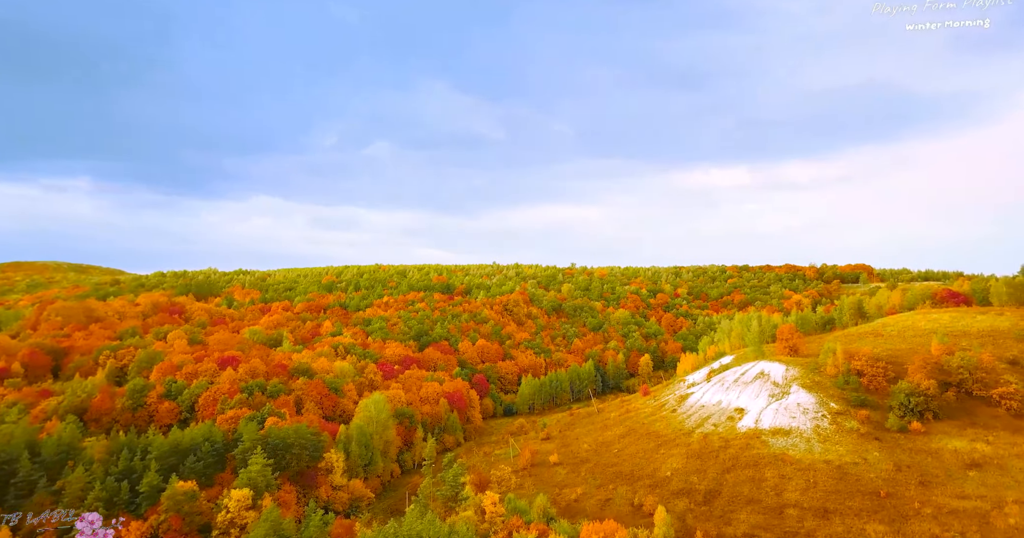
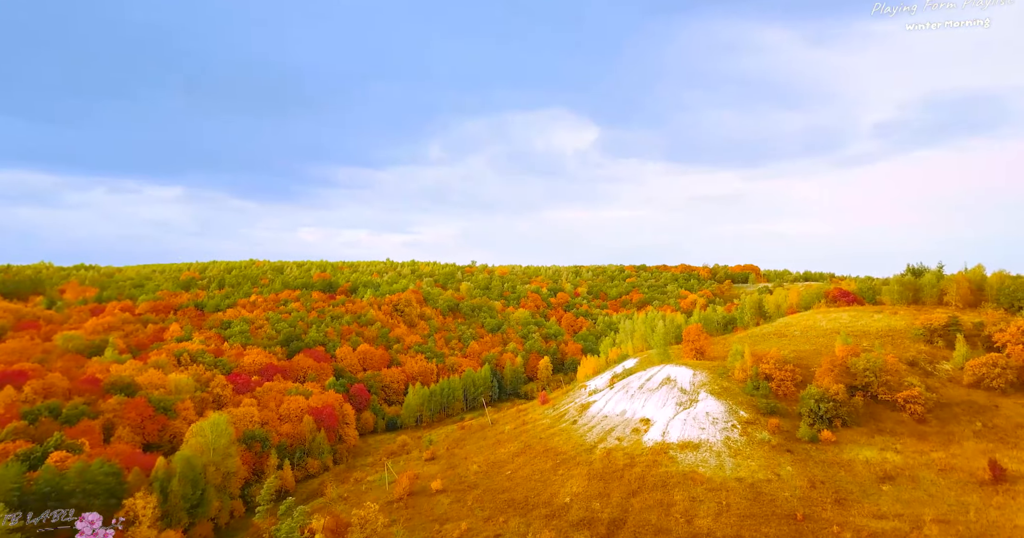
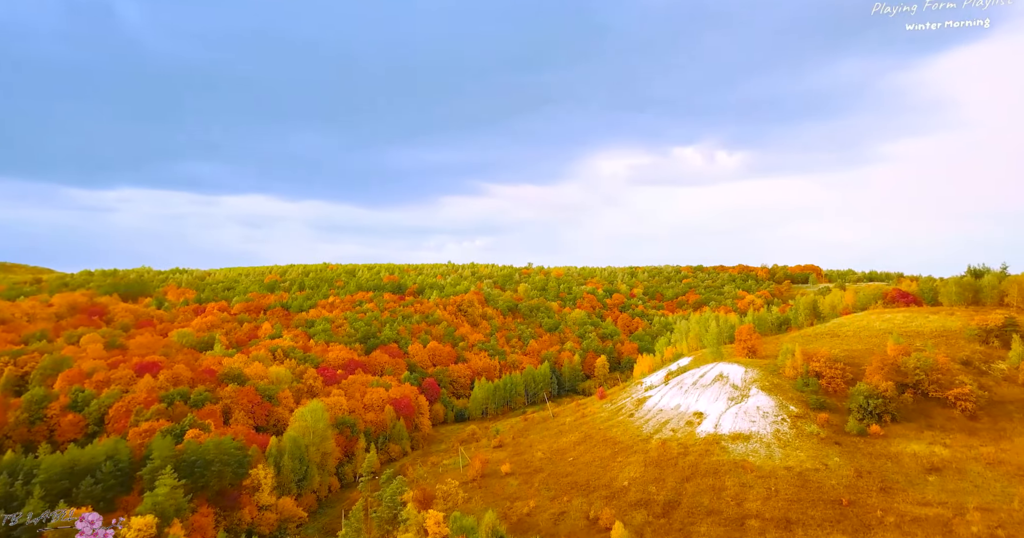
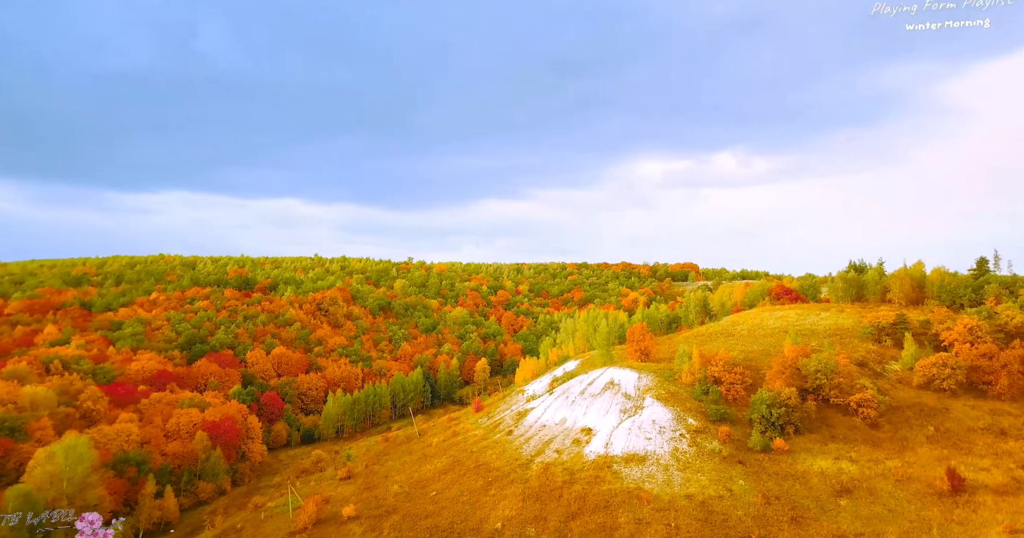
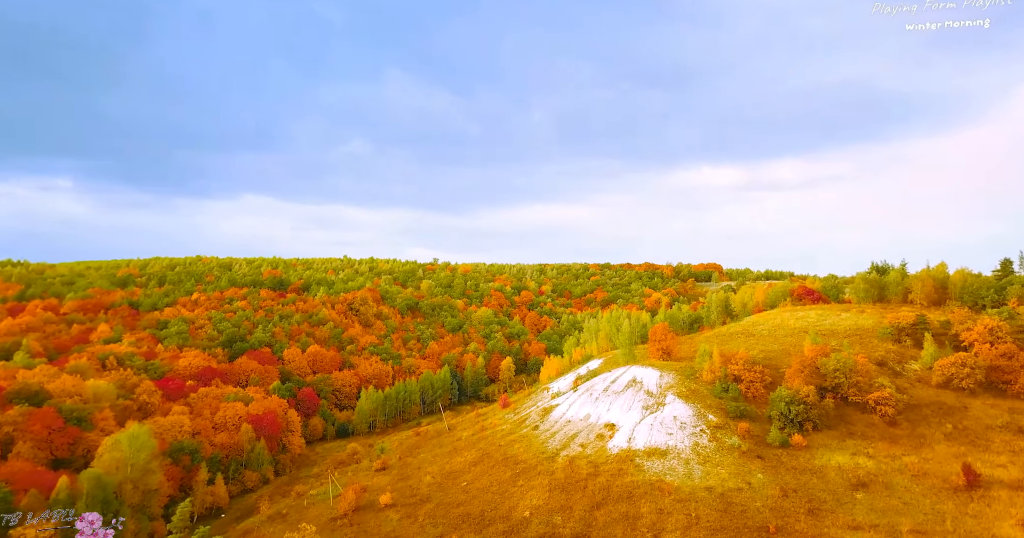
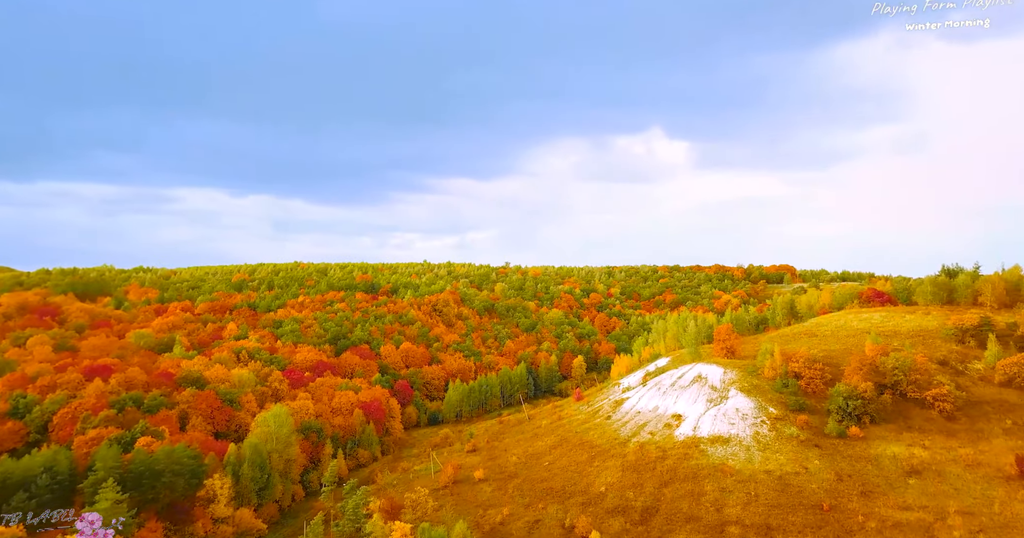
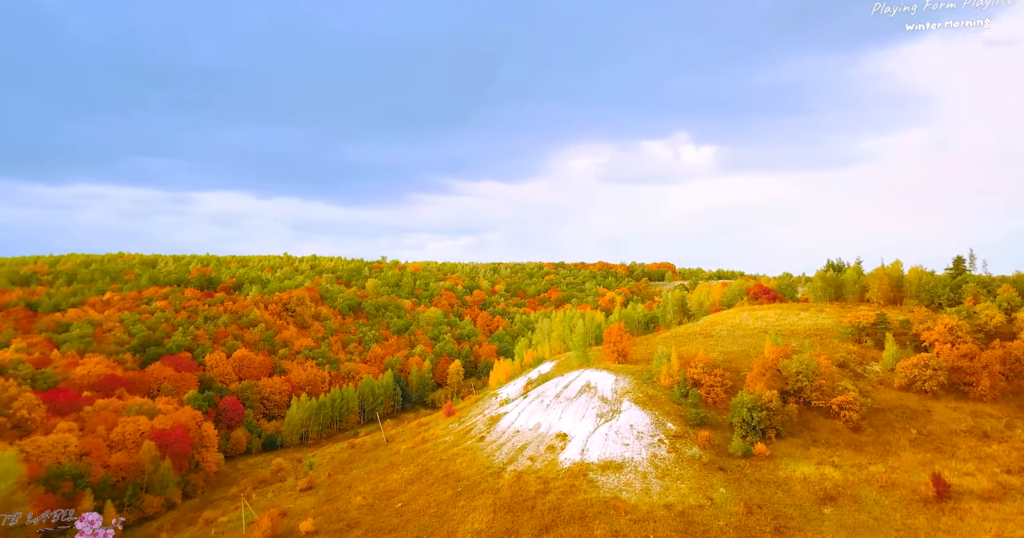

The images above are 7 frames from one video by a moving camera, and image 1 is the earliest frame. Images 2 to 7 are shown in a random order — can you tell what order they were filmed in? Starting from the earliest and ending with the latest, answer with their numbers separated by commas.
3, 6, 2, 5, 4, 7
